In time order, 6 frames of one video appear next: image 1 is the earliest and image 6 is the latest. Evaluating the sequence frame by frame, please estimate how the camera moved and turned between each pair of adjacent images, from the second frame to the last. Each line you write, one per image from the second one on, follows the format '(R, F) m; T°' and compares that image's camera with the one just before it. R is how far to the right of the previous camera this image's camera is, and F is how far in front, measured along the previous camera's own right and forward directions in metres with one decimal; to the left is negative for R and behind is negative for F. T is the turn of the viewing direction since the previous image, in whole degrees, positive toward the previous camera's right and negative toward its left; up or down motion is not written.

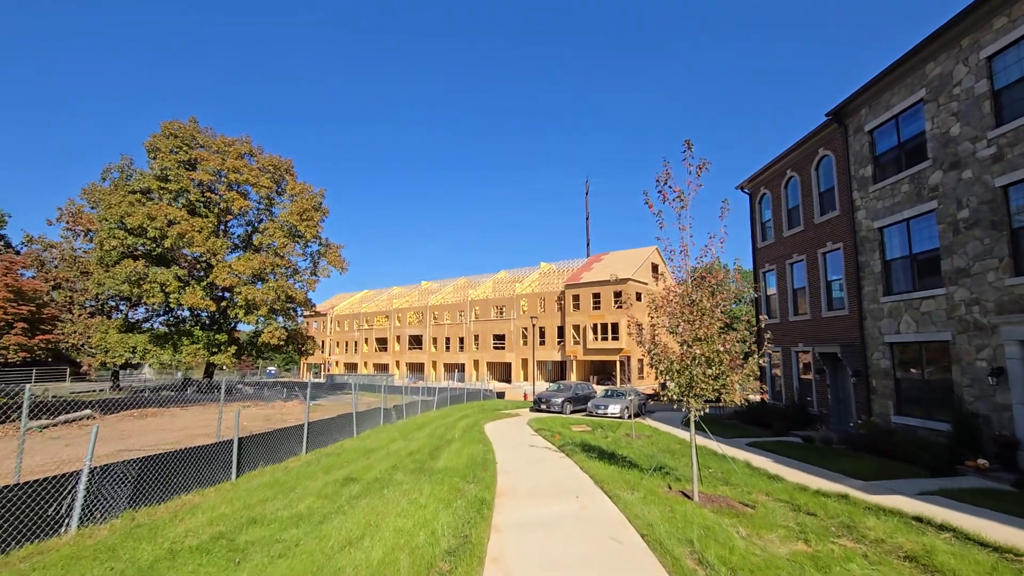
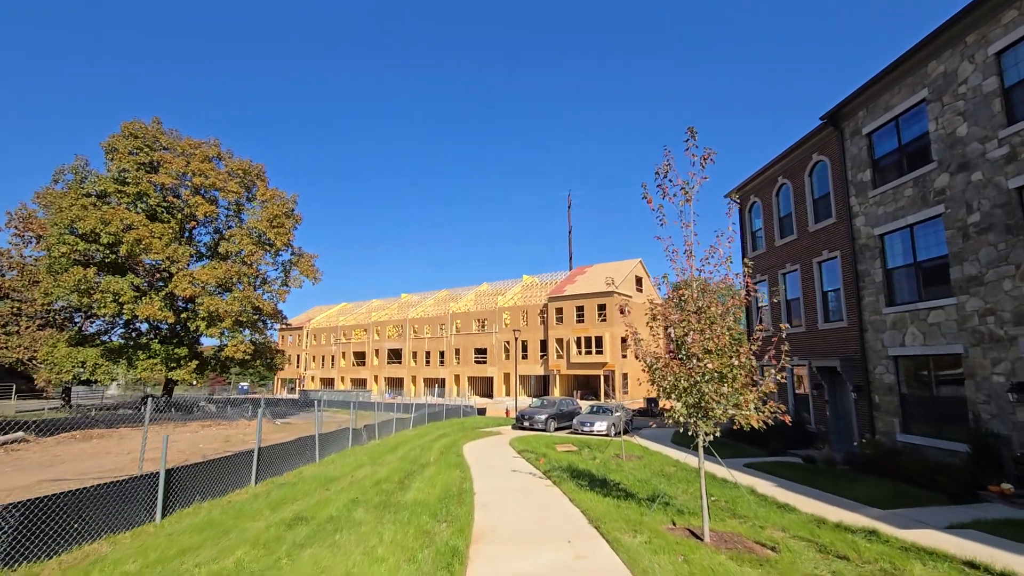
(0.0, +1.0) m; +2°
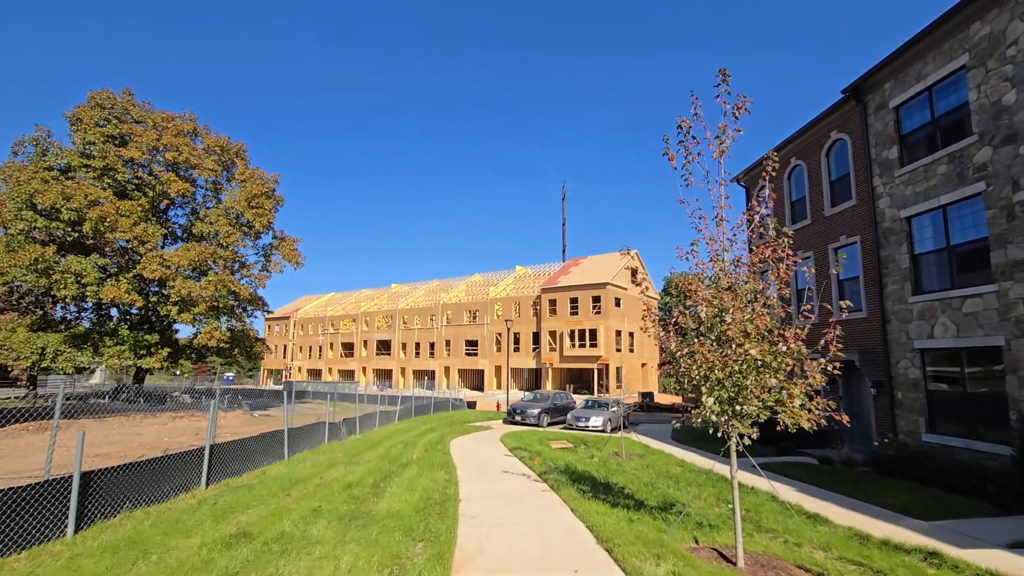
(0.0, +1.2) m; +1°
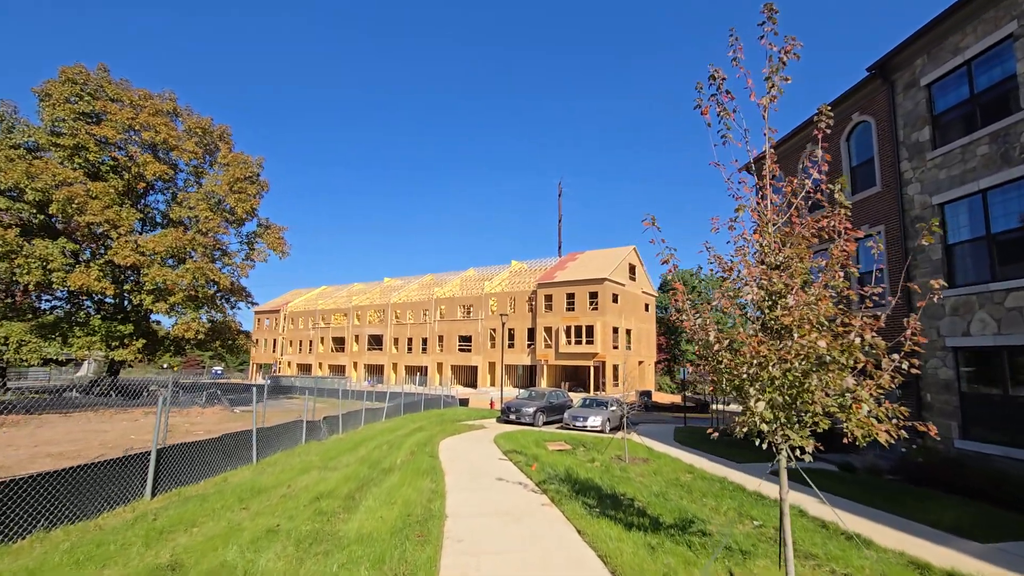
(0.0, +1.0) m; +1°
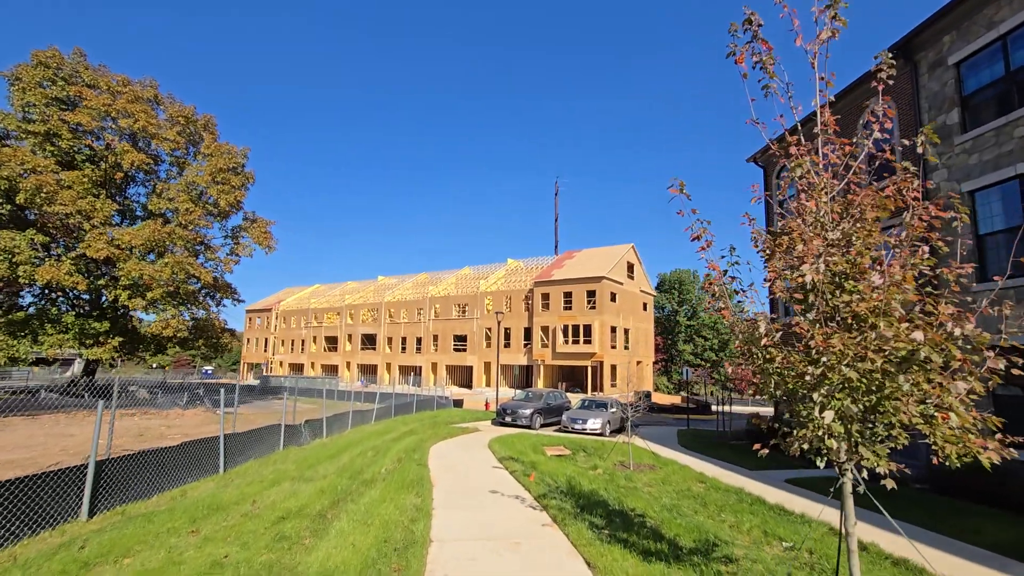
(0.0, +0.9) m; 0°
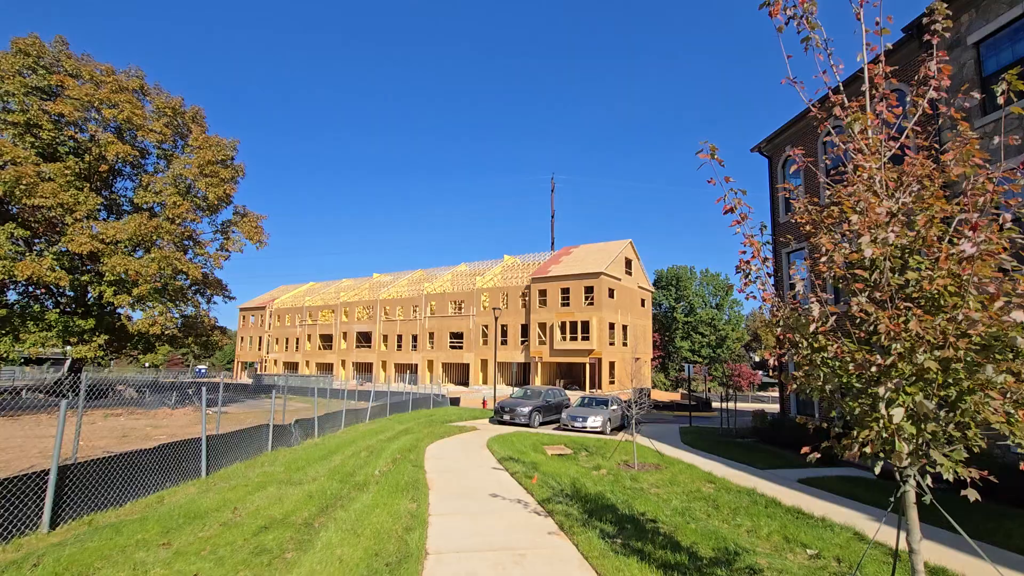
(-0.1, +0.5) m; 0°
